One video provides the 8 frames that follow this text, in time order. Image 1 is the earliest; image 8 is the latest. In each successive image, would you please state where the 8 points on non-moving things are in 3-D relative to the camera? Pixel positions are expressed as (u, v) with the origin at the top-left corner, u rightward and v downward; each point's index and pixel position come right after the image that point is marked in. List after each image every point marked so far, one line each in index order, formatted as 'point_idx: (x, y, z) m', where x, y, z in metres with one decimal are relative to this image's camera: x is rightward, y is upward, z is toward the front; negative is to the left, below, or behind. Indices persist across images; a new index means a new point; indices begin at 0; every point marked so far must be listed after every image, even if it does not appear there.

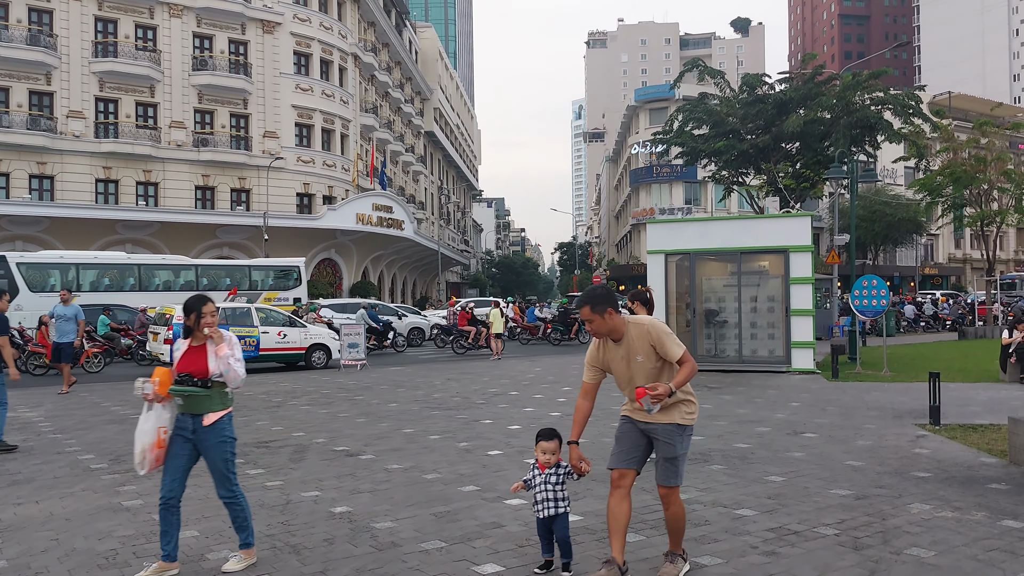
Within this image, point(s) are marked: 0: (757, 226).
0: (+5.0, +1.3, +18.0) m
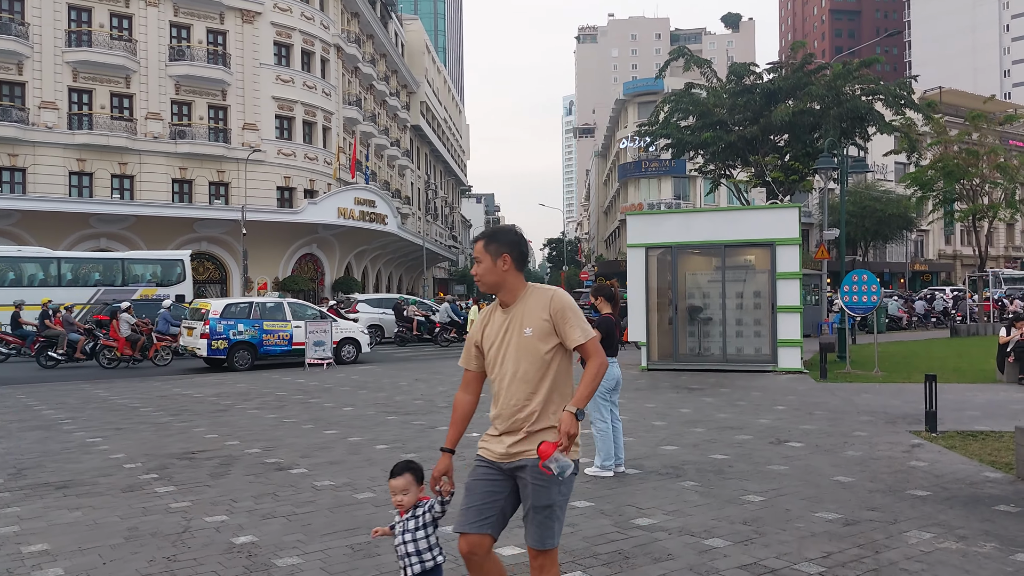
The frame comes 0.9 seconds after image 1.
0: (+4.4, +1.4, +17.1) m
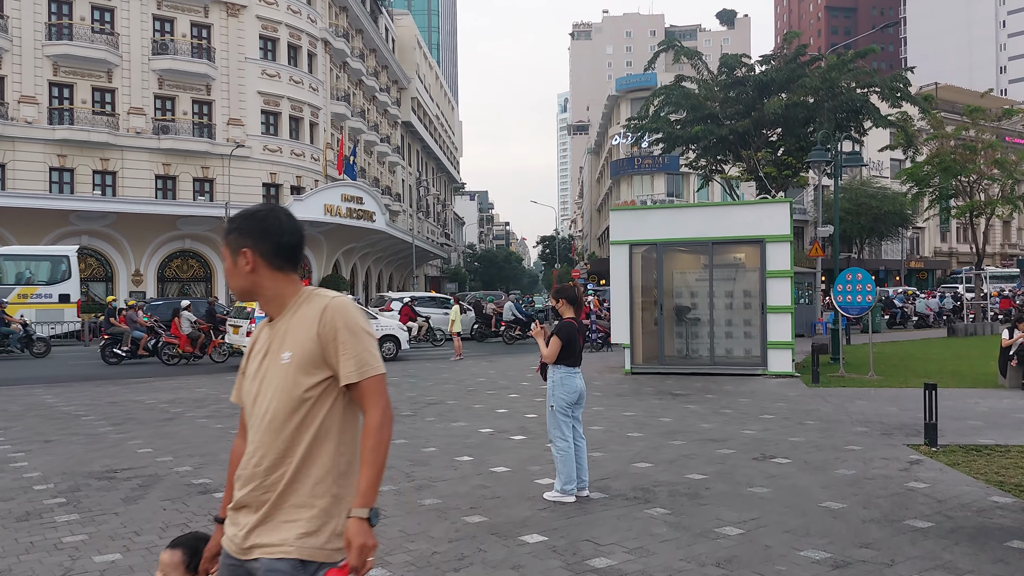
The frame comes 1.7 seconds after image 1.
0: (+4.0, +1.4, +16.3) m
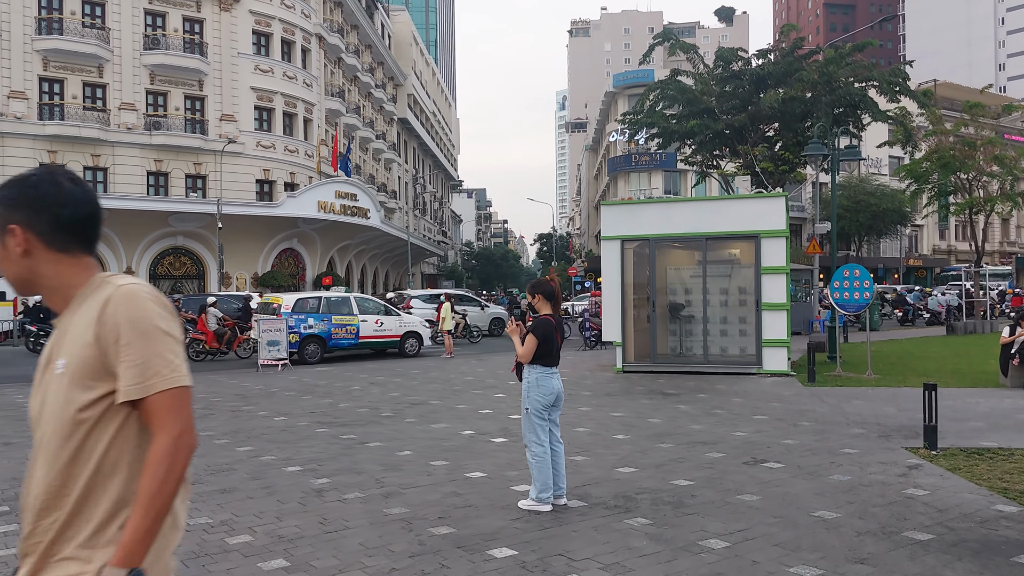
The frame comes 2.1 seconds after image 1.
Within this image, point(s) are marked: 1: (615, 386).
0: (+3.8, +1.4, +15.8) m
1: (+1.7, -1.6, +14.3) m
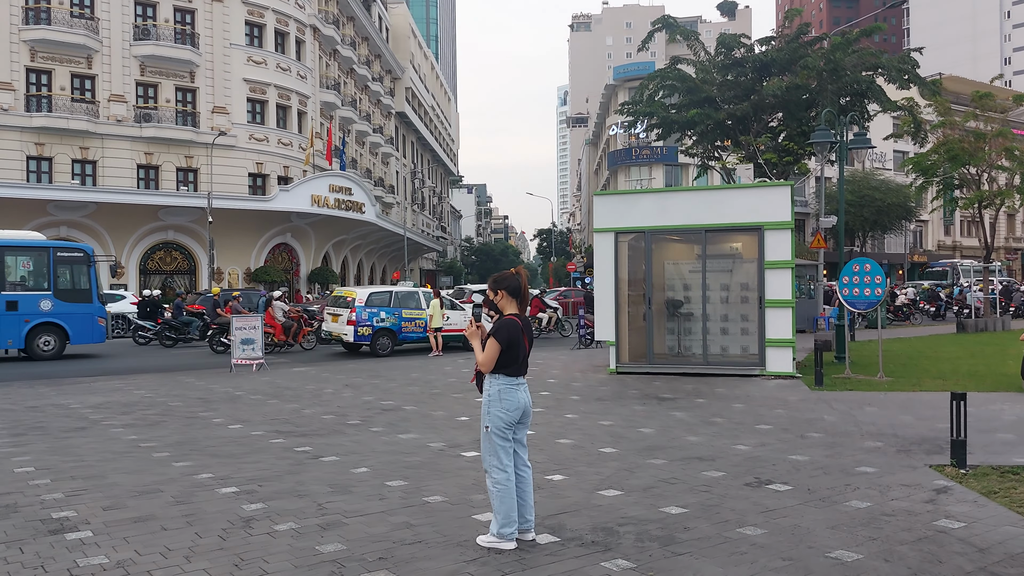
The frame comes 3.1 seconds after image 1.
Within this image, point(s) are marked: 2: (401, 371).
0: (+3.6, +1.5, +14.8) m
1: (+1.4, -1.5, +13.2) m
2: (-2.0, -1.5, +16.6) m
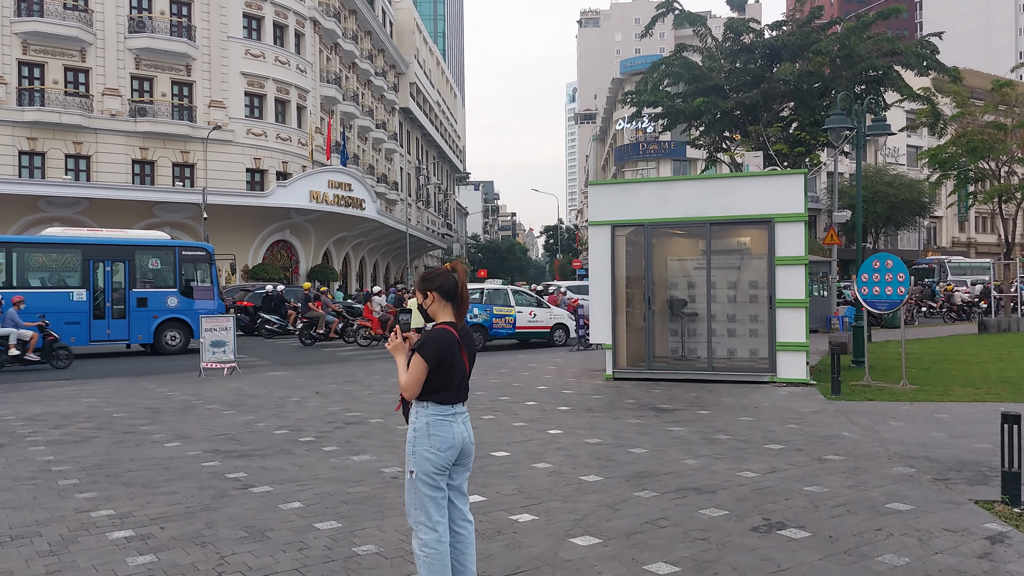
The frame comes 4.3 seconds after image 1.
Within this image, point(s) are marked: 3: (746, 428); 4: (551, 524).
0: (+3.4, +1.5, +13.5) m
1: (+1.2, -1.5, +12.0) m
2: (-2.2, -1.5, +15.4) m
3: (+2.5, -1.5, +9.4) m
4: (+0.2, -1.5, +5.7) m
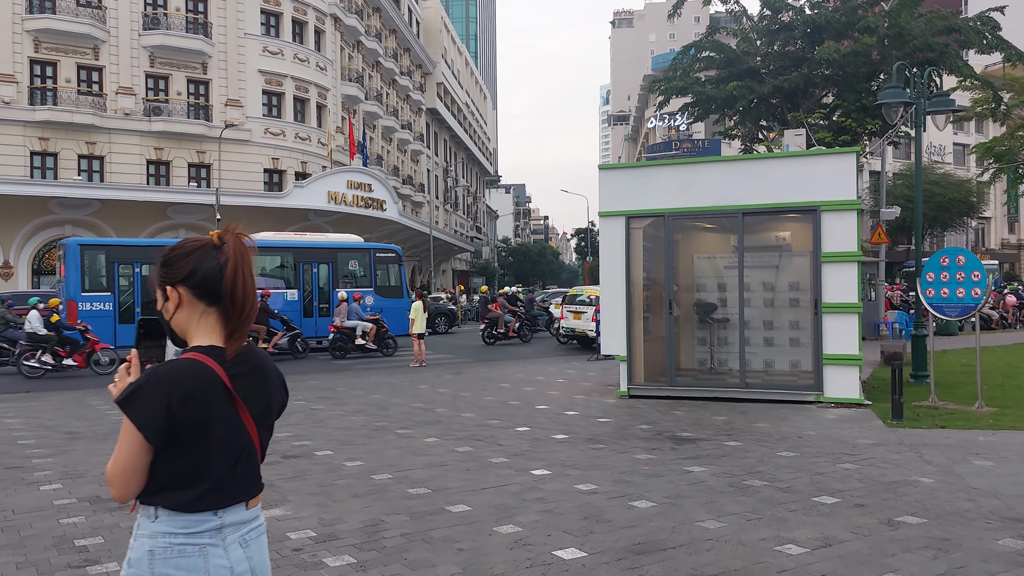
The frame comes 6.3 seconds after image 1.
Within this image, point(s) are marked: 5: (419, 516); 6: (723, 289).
0: (+3.3, +1.5, +11.4) m
1: (+1.1, -1.5, +10.0) m
2: (-2.2, -1.6, +13.5) m
3: (+2.3, -1.5, +7.3) m
4: (-0.1, -1.5, +3.7) m
5: (-0.6, -1.5, +5.9) m
6: (+2.8, 0.0, +11.9) m
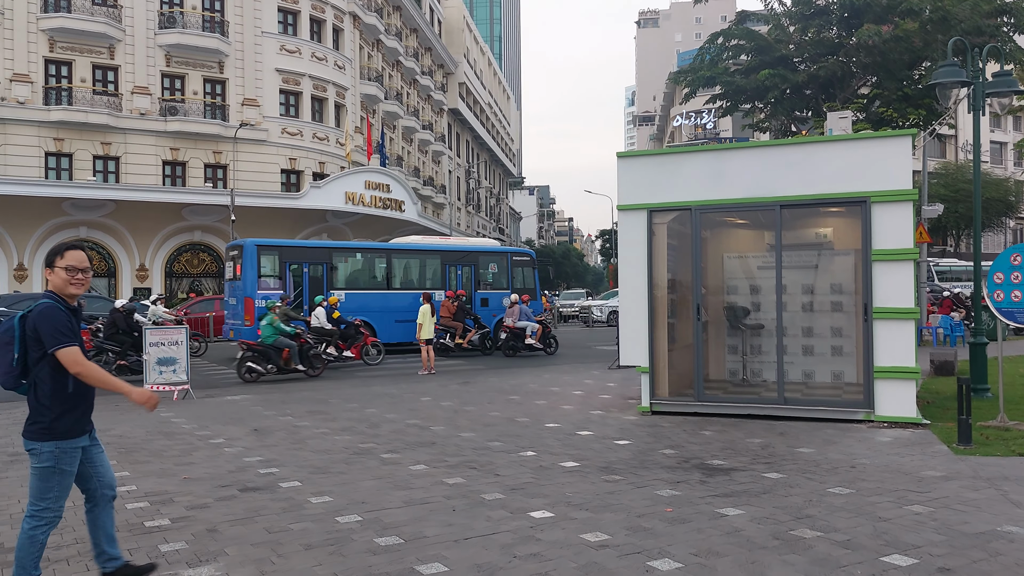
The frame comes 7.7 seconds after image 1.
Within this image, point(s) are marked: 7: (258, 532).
0: (+3.4, +1.5, +10.1) m
1: (+1.1, -1.5, +8.7) m
2: (-2.1, -1.6, +12.3) m
3: (+2.2, -1.5, +6.0) m
4: (-0.2, -1.5, +2.5) m
5: (-0.7, -1.5, +4.6) m
6: (+2.9, 0.0, +10.6) m
7: (-1.6, -1.5, +5.7) m
